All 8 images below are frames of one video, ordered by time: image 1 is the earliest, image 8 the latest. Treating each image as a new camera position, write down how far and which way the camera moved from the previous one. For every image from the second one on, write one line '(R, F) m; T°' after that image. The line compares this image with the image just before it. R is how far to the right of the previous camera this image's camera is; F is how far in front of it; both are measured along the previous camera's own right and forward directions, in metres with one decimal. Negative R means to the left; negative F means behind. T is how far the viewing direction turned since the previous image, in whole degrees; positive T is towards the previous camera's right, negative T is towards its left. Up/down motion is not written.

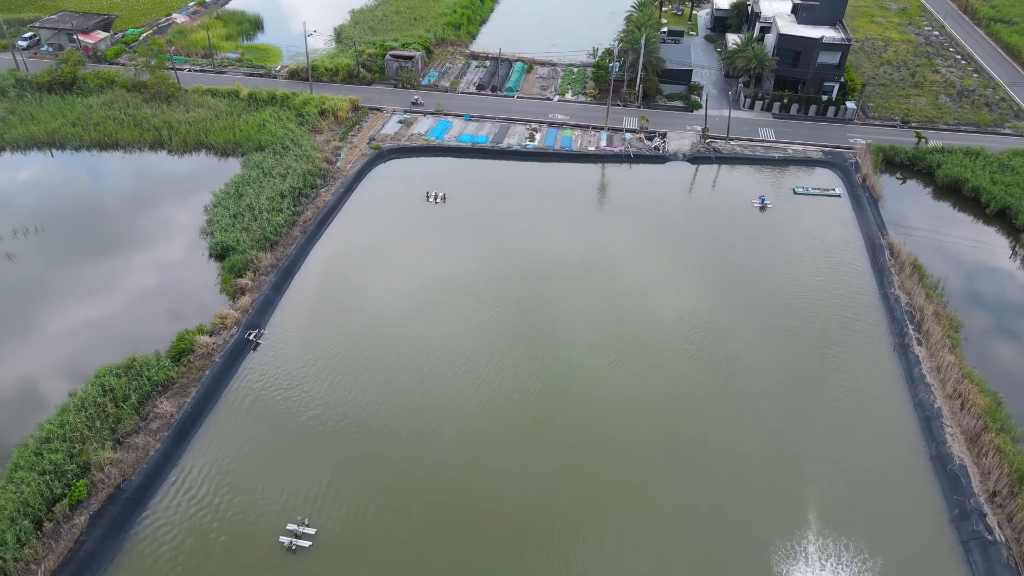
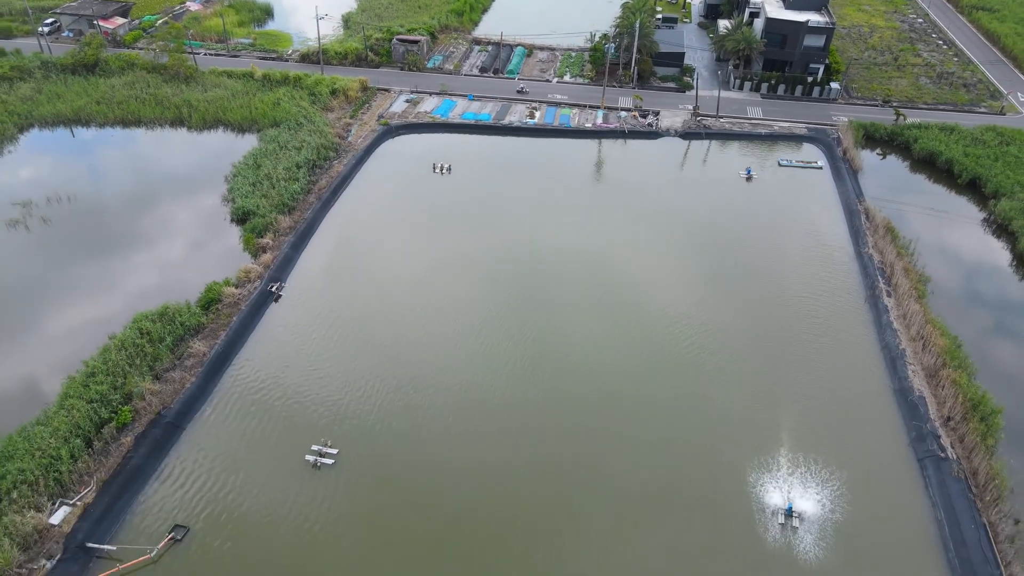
(0.0, -2.0) m; 0°
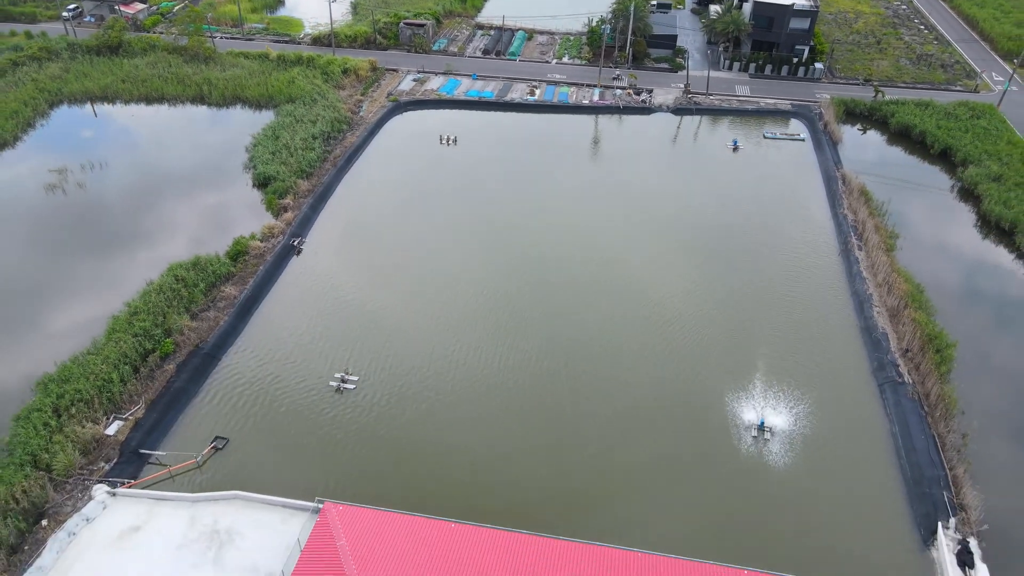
(-0.1, -2.3) m; 0°
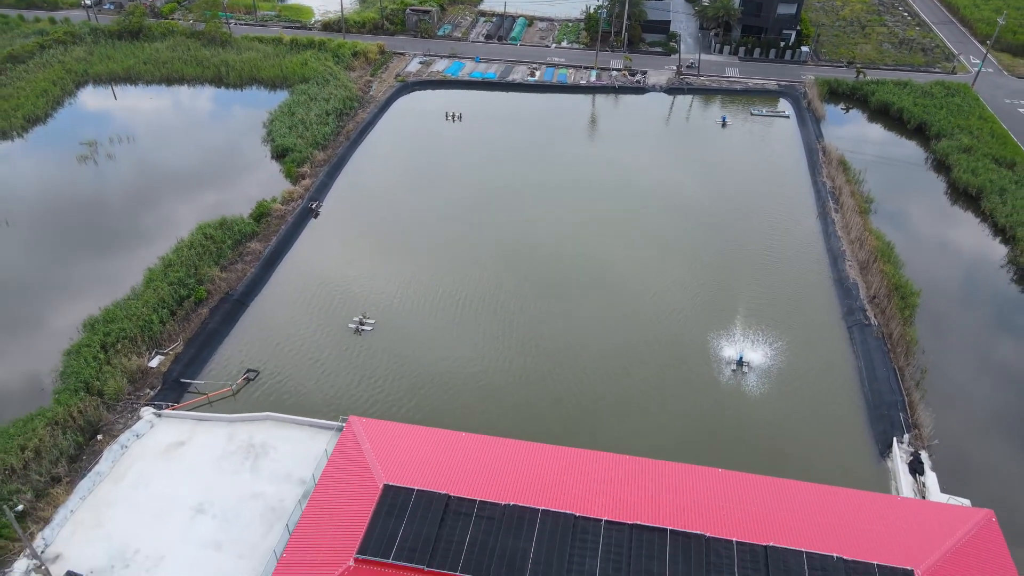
(-0.1, -2.2) m; 0°
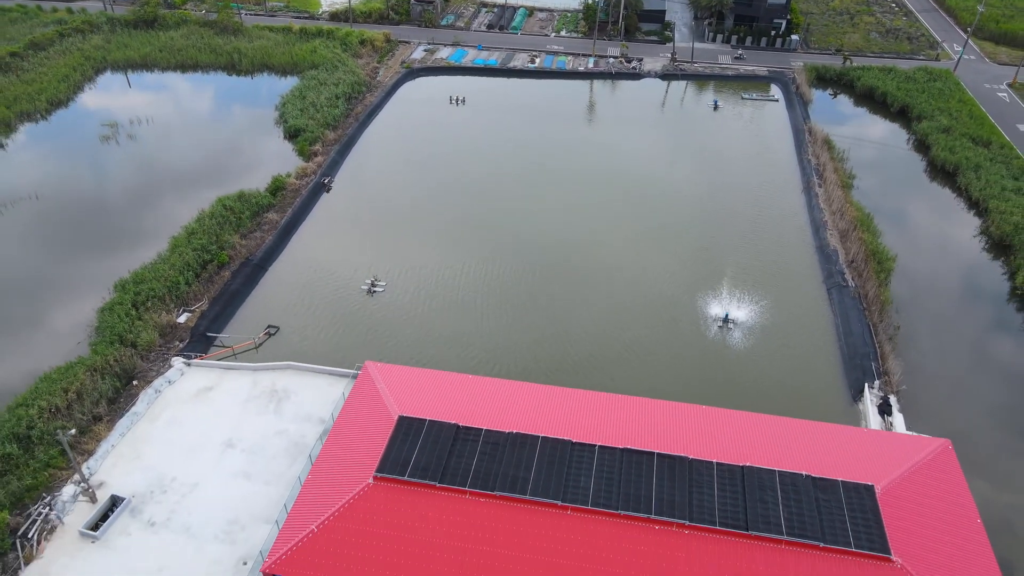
(0.0, -1.7) m; 0°
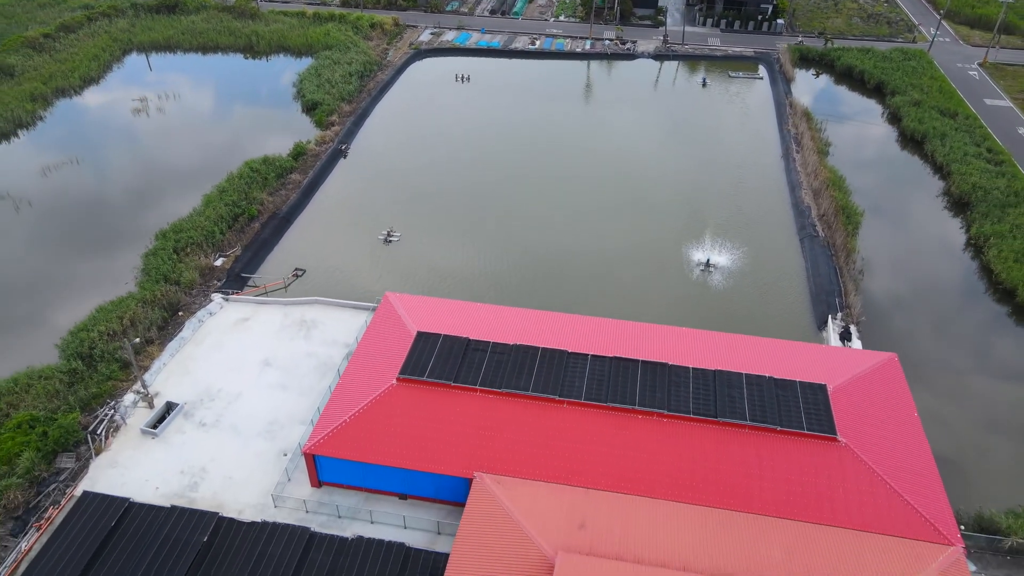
(-0.1, -2.7) m; 0°
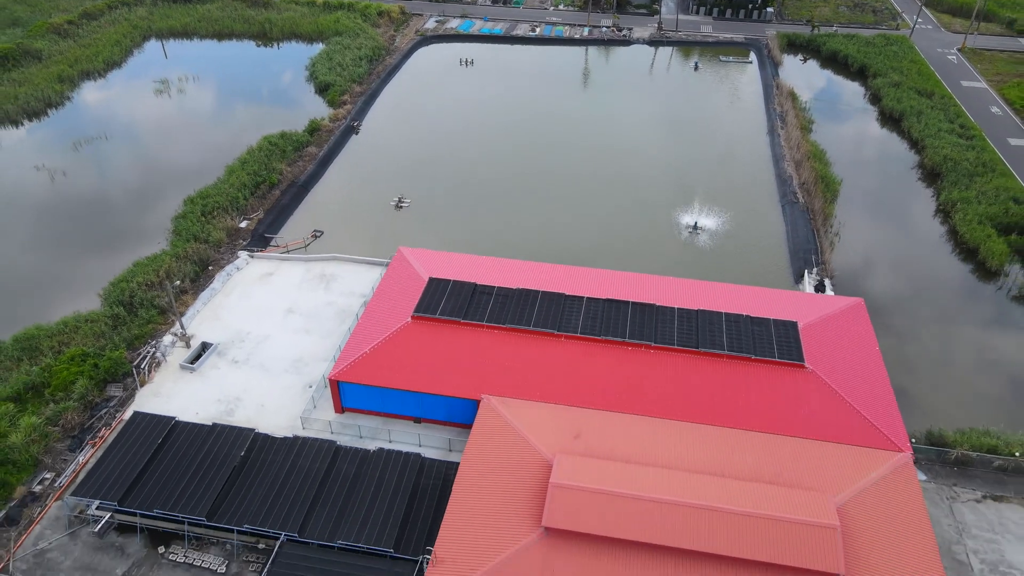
(-0.1, -2.2) m; 0°
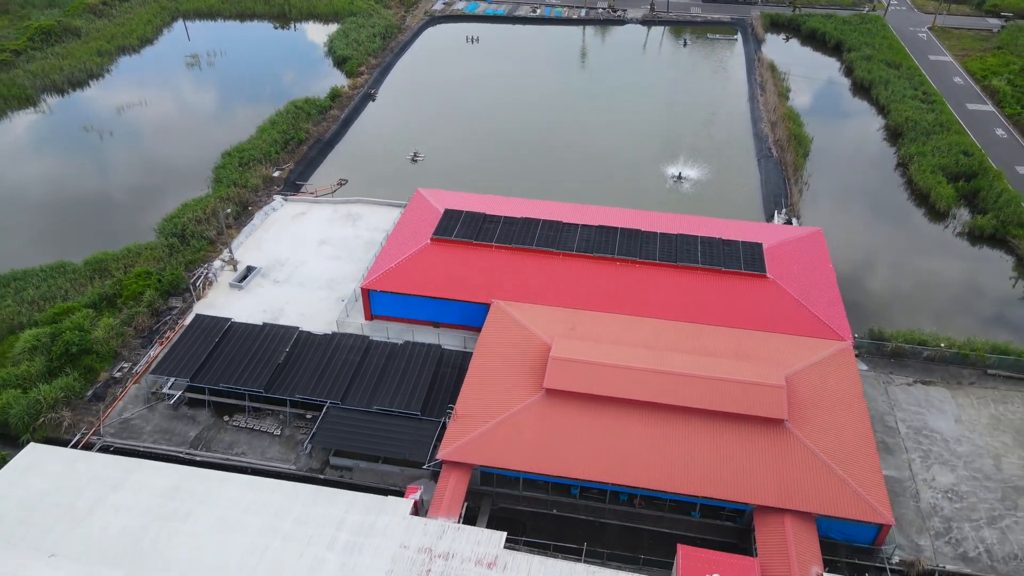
(-0.1, -3.5) m; 0°
